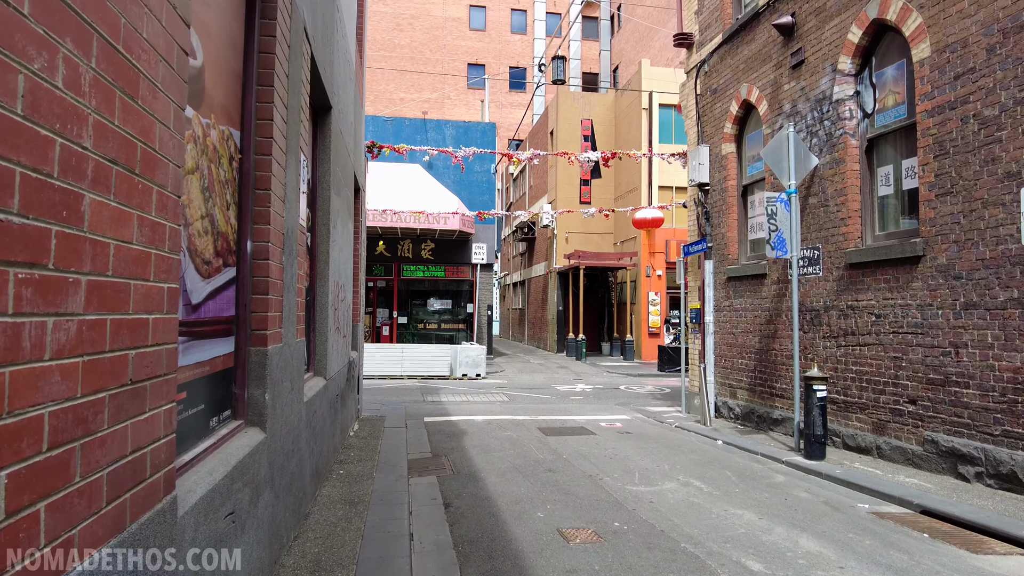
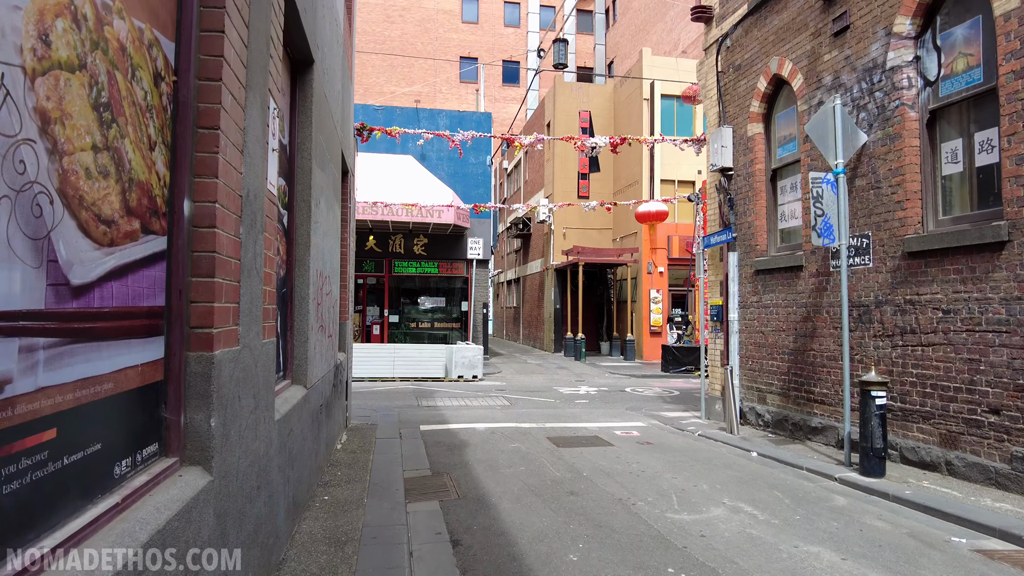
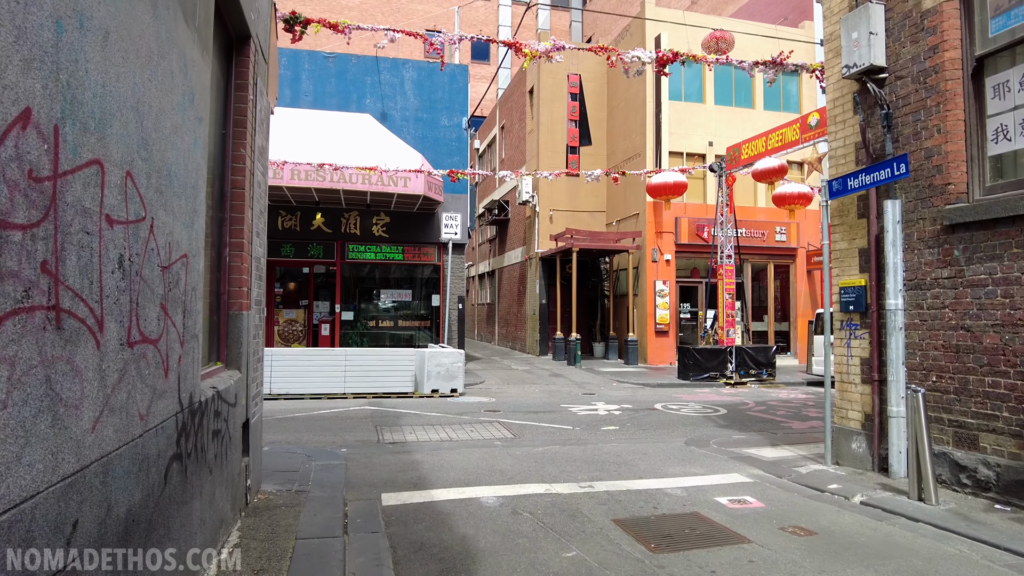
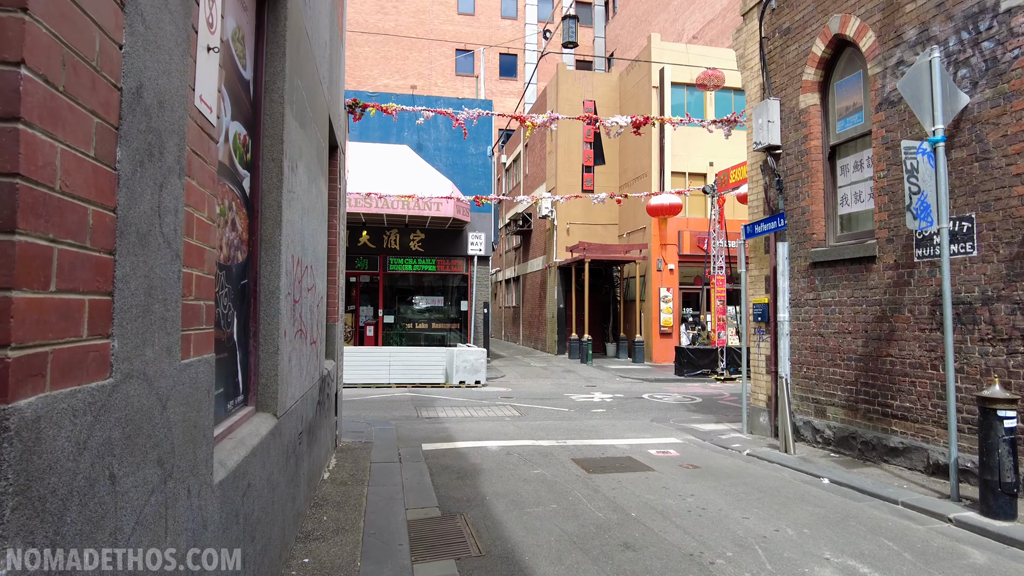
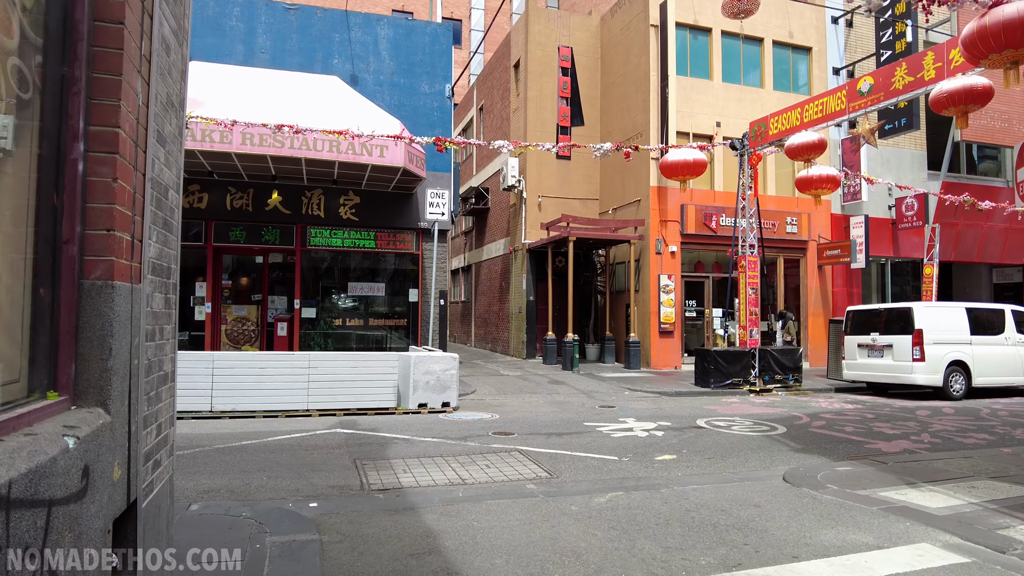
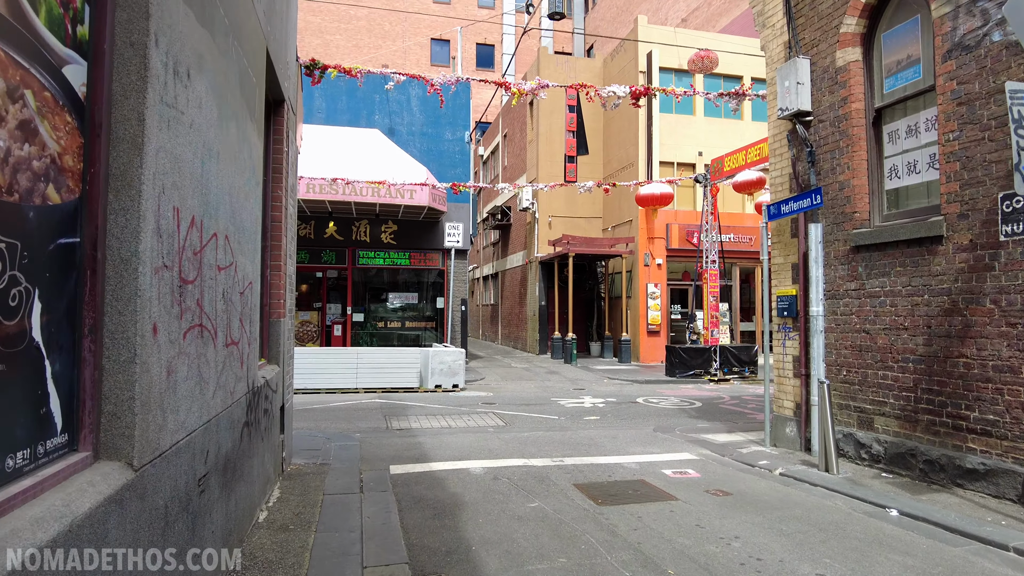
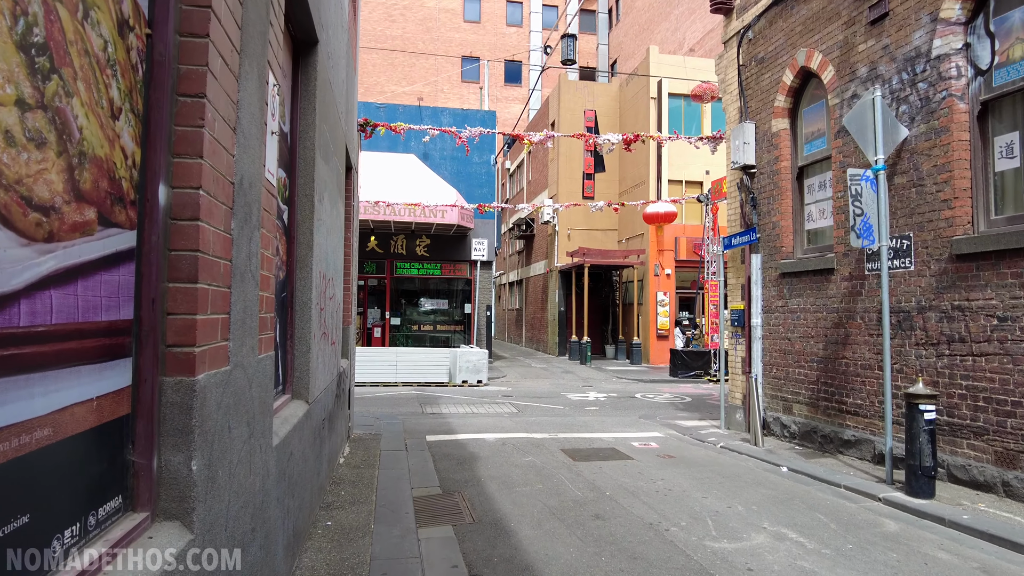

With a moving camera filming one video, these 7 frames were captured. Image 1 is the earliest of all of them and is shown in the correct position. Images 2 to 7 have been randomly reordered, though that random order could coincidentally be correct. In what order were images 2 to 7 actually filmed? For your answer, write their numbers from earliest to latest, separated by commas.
2, 7, 4, 6, 3, 5
